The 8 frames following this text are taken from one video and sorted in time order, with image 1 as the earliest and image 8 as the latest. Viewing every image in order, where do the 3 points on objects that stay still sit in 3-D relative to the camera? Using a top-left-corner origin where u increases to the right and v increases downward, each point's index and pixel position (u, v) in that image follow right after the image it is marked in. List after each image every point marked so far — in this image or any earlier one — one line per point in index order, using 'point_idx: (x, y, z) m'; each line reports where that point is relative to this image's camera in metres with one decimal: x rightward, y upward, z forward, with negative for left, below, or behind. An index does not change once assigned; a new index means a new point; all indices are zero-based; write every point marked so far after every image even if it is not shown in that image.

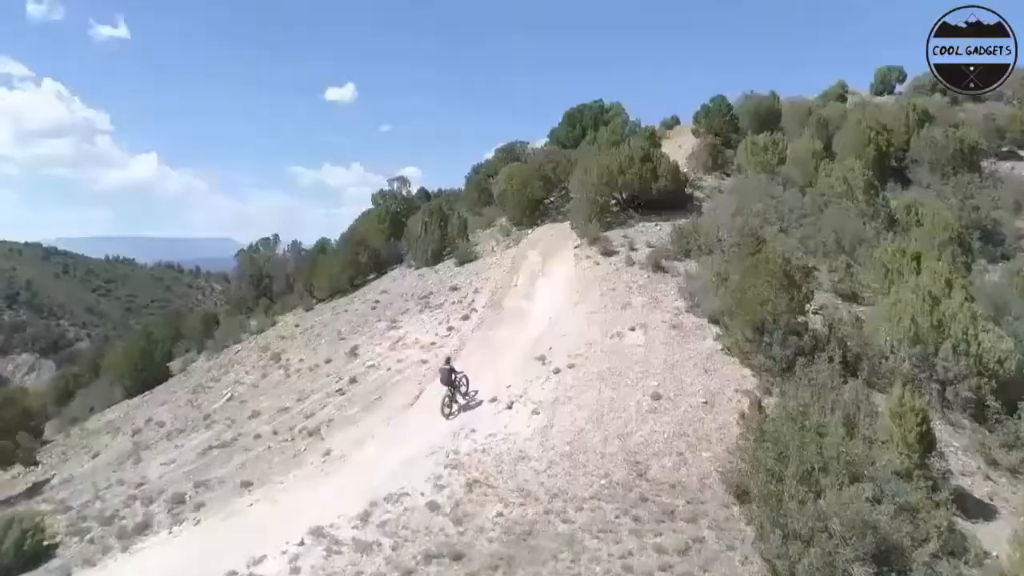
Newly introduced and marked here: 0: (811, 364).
0: (+4.8, -1.2, +19.5) m
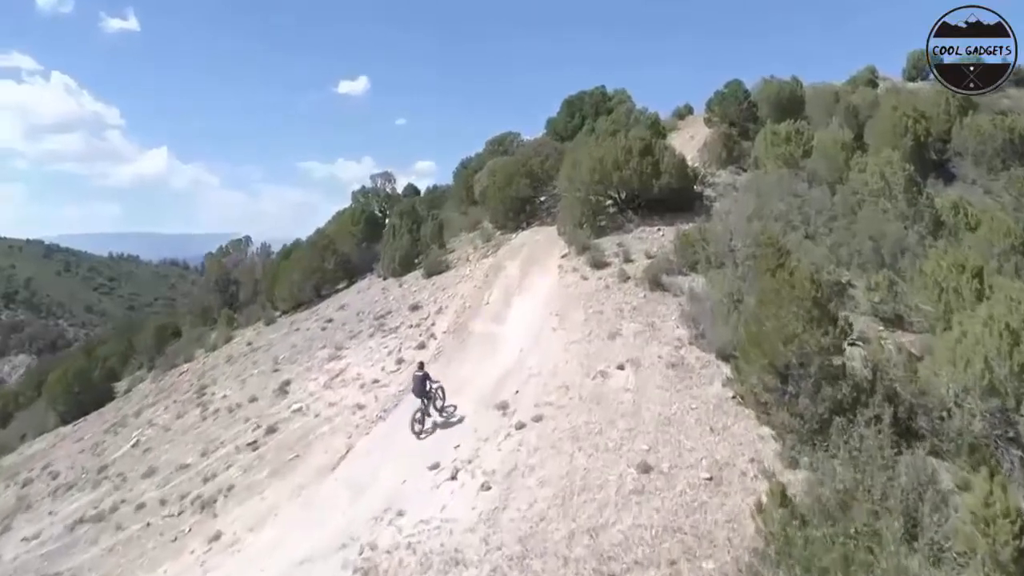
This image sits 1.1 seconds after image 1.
0: (+4.1, -1.6, +14.7) m
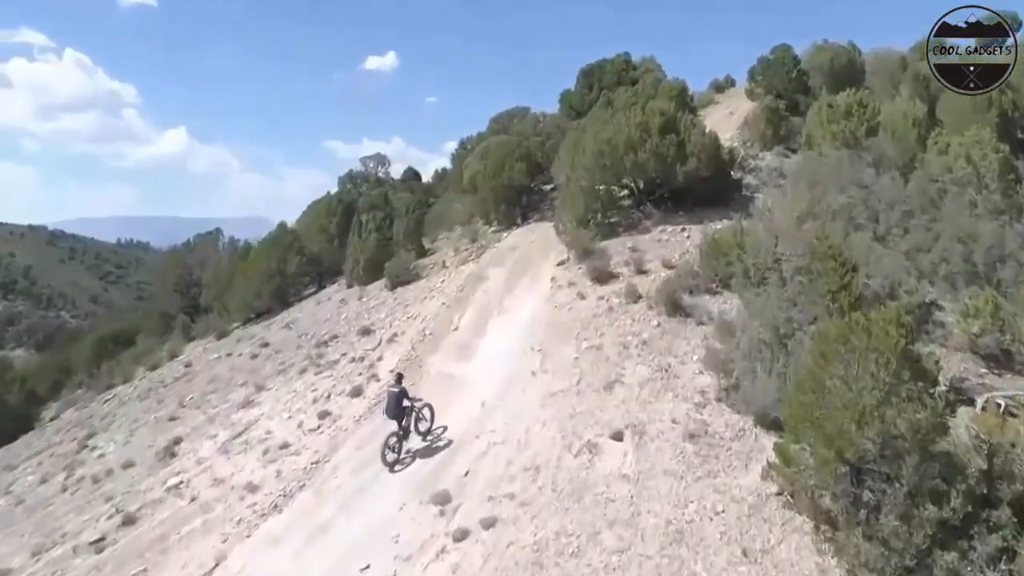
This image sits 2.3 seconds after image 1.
0: (+3.4, -2.1, +9.1) m
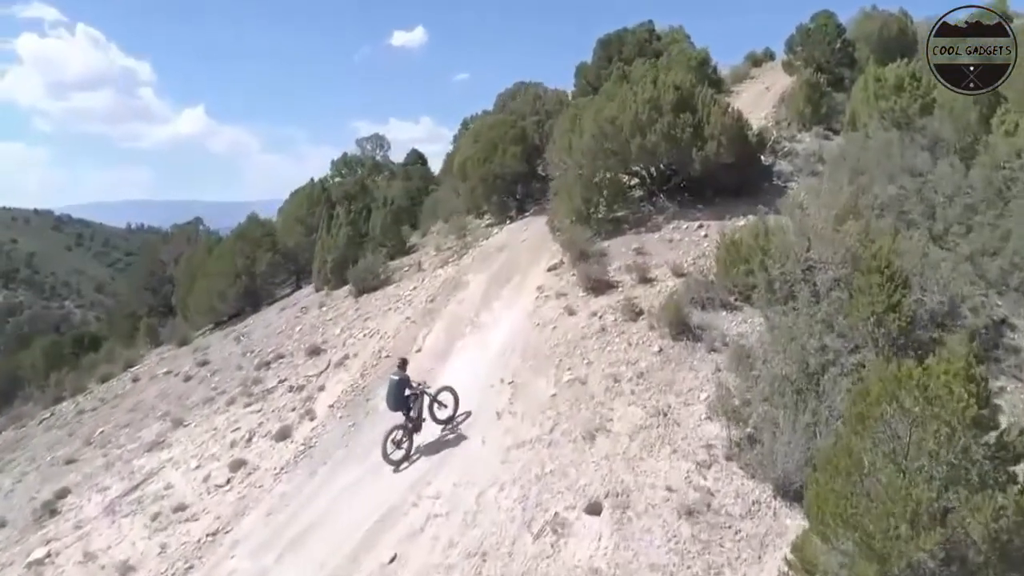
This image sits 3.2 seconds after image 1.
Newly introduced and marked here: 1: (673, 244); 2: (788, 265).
0: (+2.8, -2.4, +6.0) m
1: (+2.1, +0.6, +16.2) m
2: (+3.0, +0.2, +13.6) m
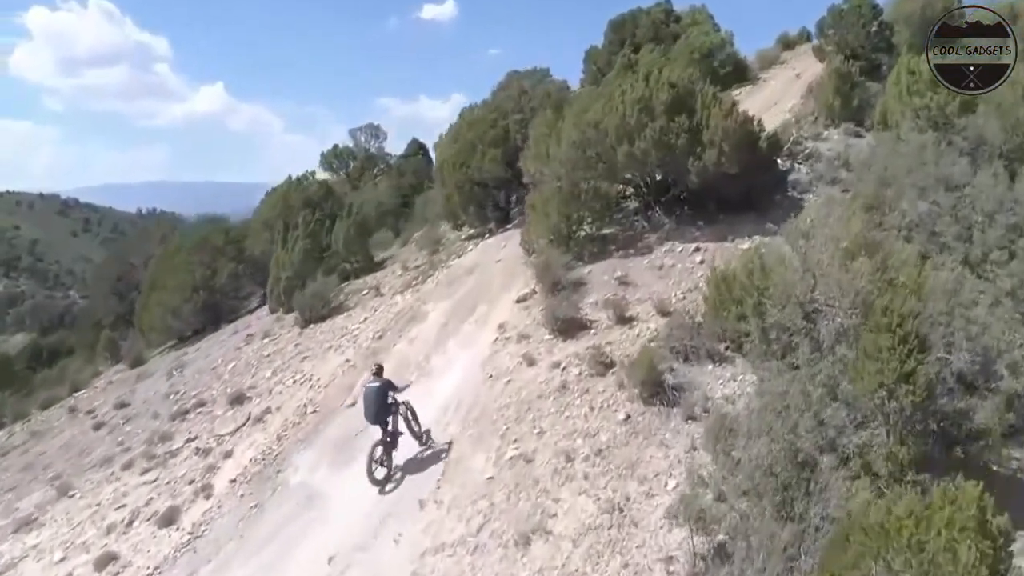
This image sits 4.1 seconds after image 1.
0: (+1.9, -3.0, +3.7) m
1: (+1.7, +0.2, +13.9) m
2: (+2.5, -0.2, +11.2) m
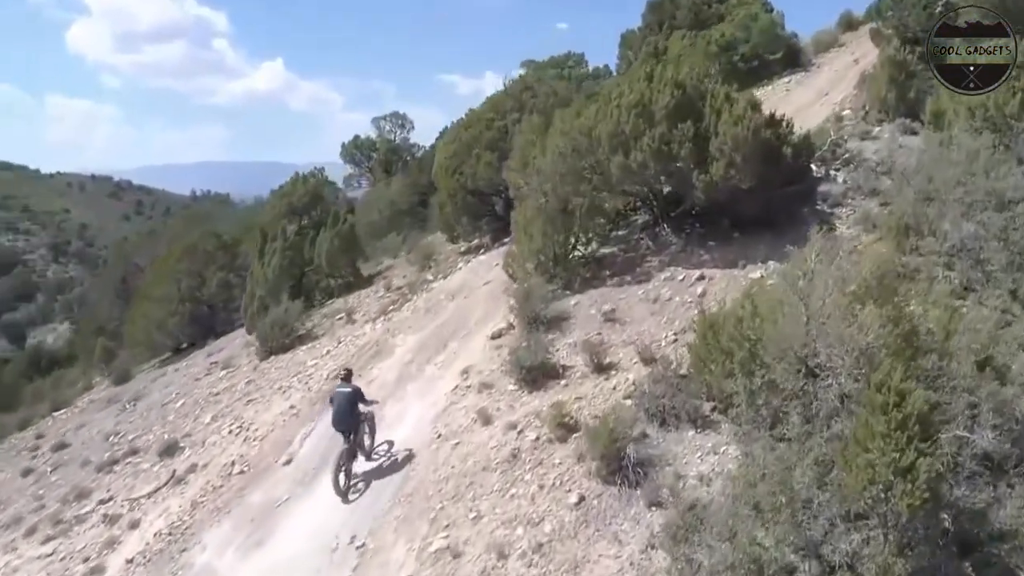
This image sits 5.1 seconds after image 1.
0: (+0.9, -3.6, +2.0) m
1: (+1.4, -0.2, +12.0) m
2: (+2.0, -0.7, +9.4) m
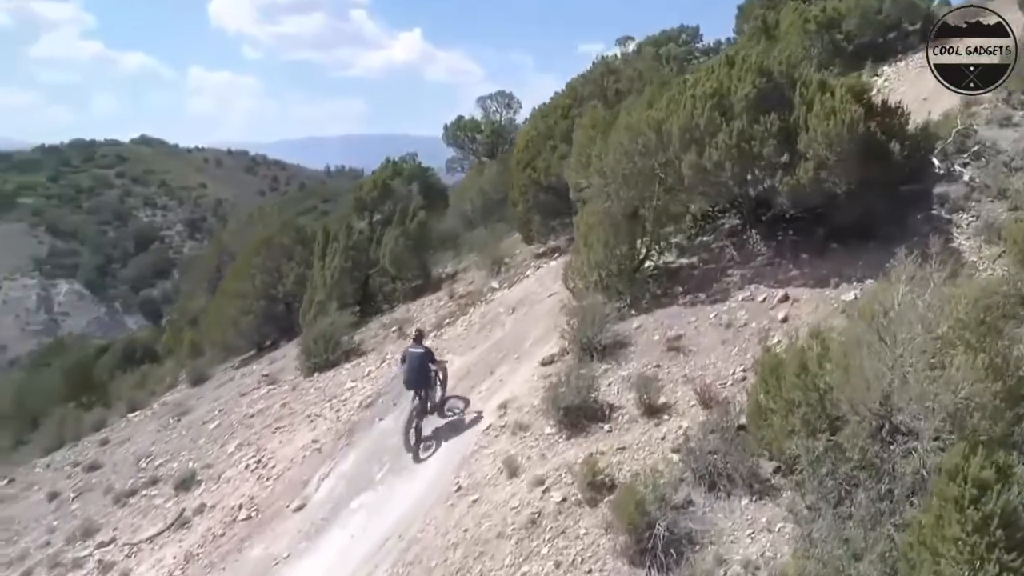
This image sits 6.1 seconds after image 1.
0: (+0.1, -4.1, +0.6) m
1: (+1.8, -0.4, +10.4) m
2: (+2.1, -0.9, +7.7) m
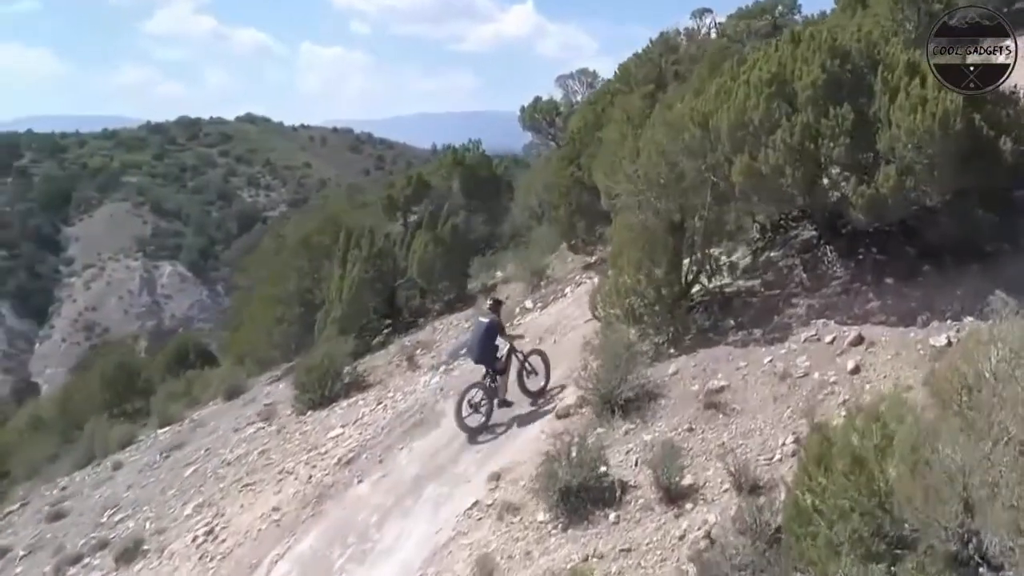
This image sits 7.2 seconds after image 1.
0: (-1.0, -4.6, -1.2) m
1: (+1.8, -0.7, +8.3) m
2: (+1.8, -1.3, +5.6) m
